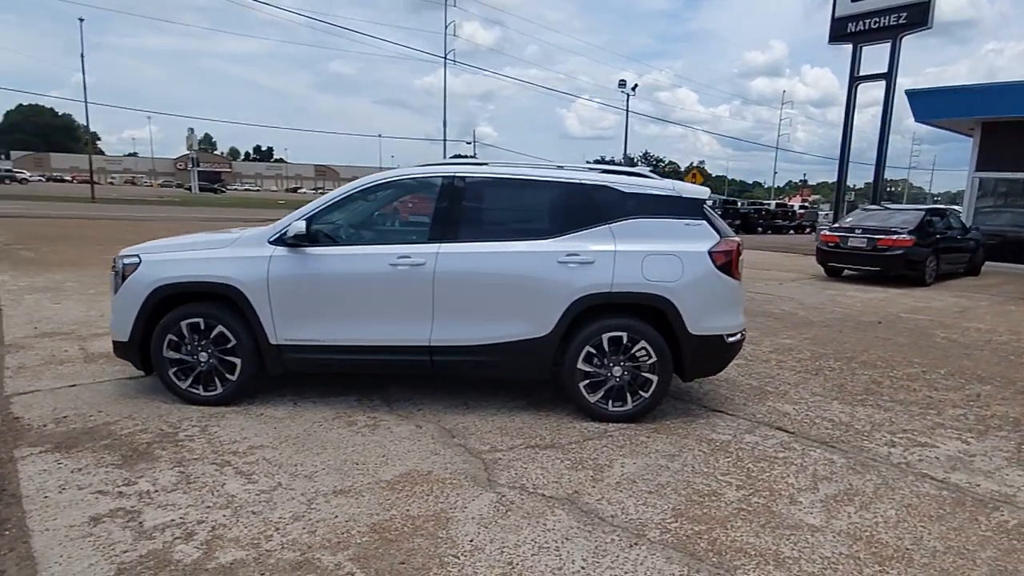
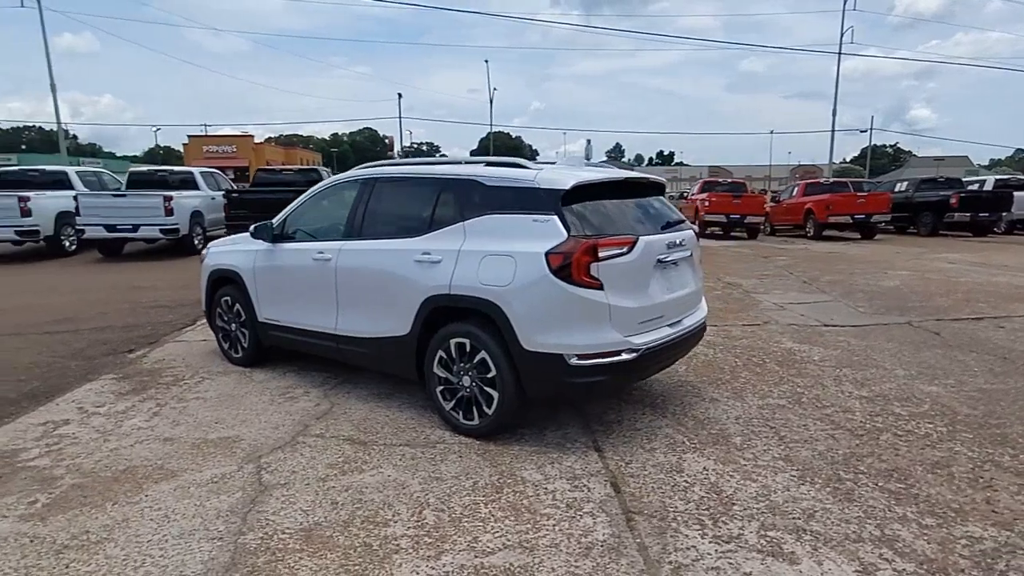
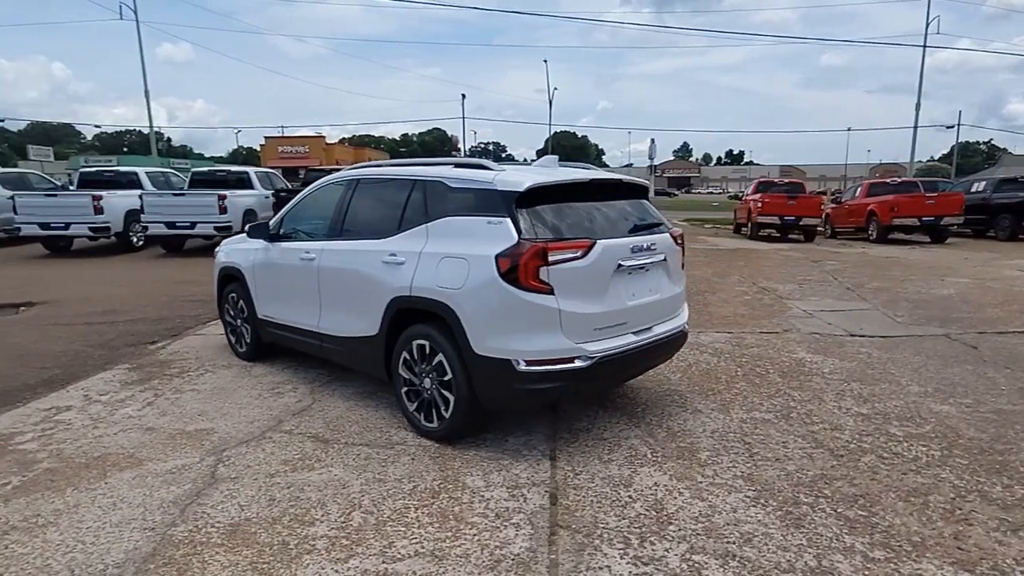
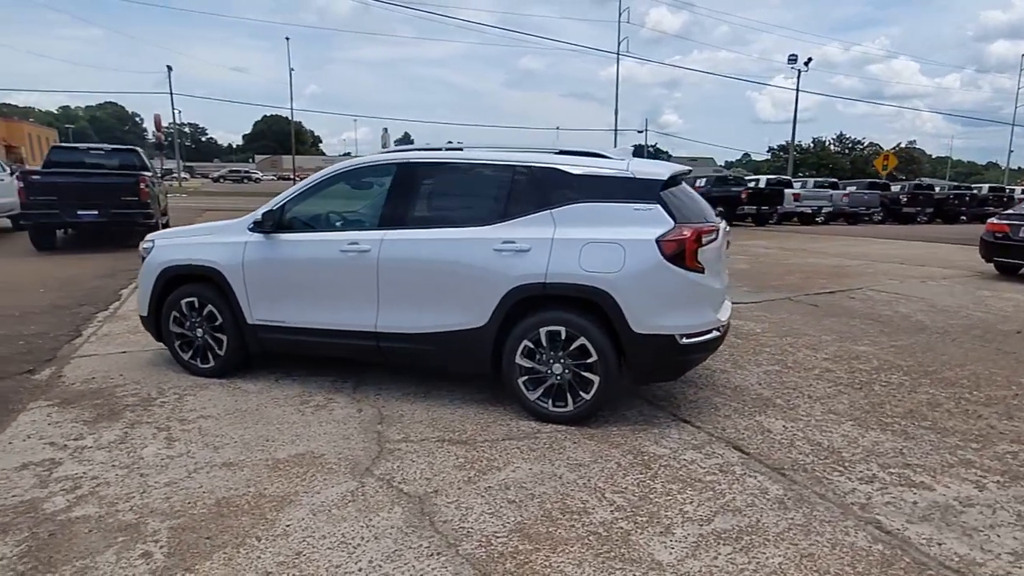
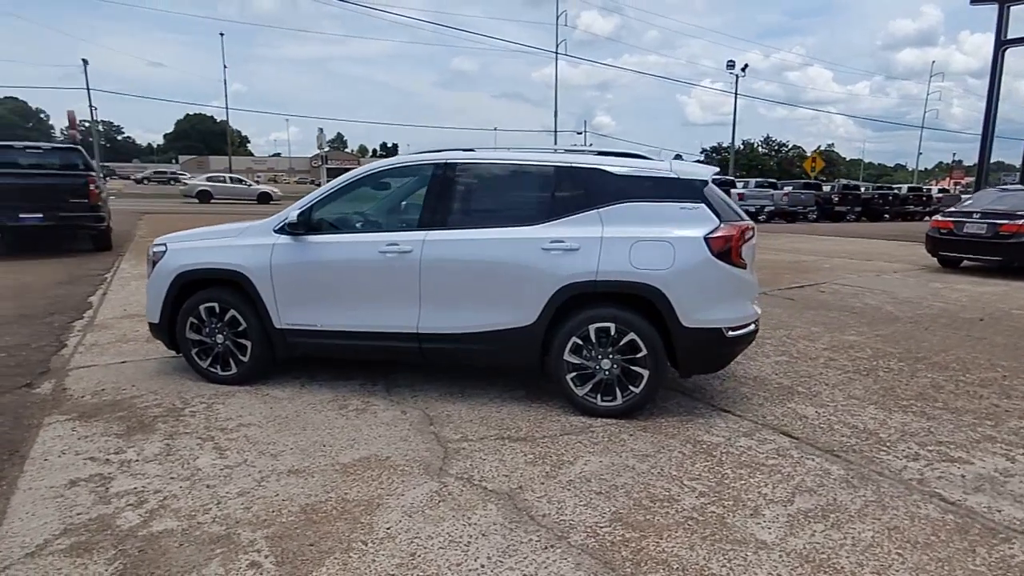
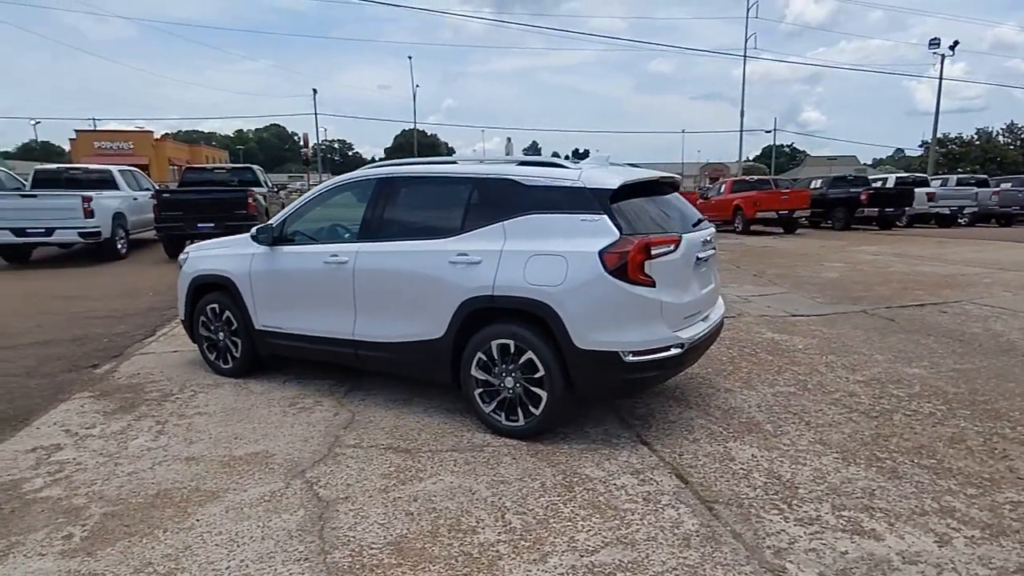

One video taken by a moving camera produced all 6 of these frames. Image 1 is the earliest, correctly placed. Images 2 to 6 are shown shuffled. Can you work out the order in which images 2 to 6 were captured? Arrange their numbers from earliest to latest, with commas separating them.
5, 4, 6, 2, 3
